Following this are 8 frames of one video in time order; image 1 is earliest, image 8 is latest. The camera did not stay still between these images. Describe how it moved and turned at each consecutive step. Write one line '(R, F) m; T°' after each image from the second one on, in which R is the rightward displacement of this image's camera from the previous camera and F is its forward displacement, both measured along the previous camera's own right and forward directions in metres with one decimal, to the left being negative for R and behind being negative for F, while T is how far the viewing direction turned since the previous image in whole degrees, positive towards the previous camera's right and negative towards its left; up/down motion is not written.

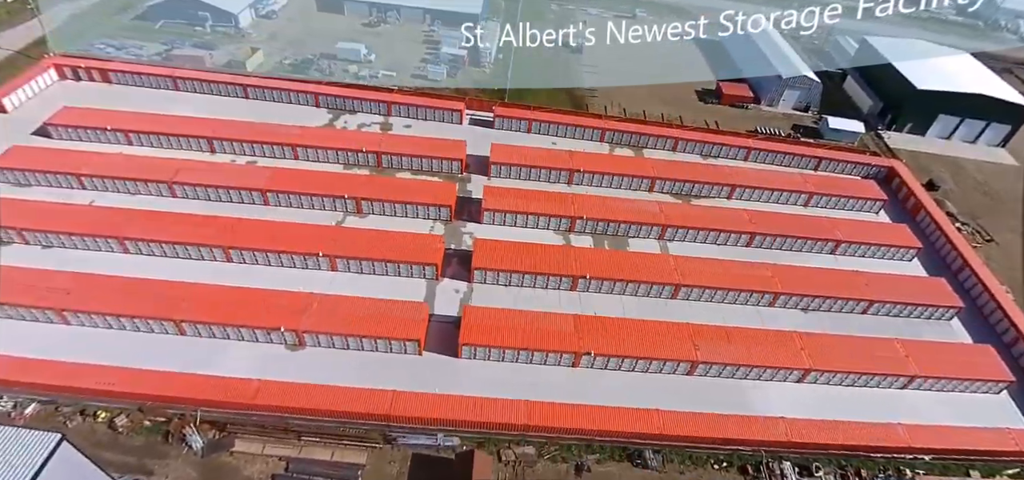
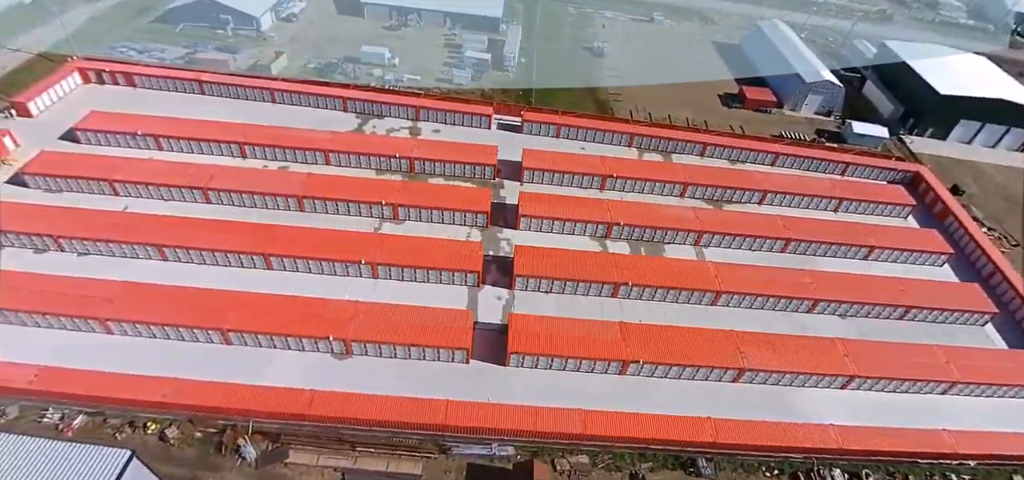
(-3.6, +0.2) m; +1°
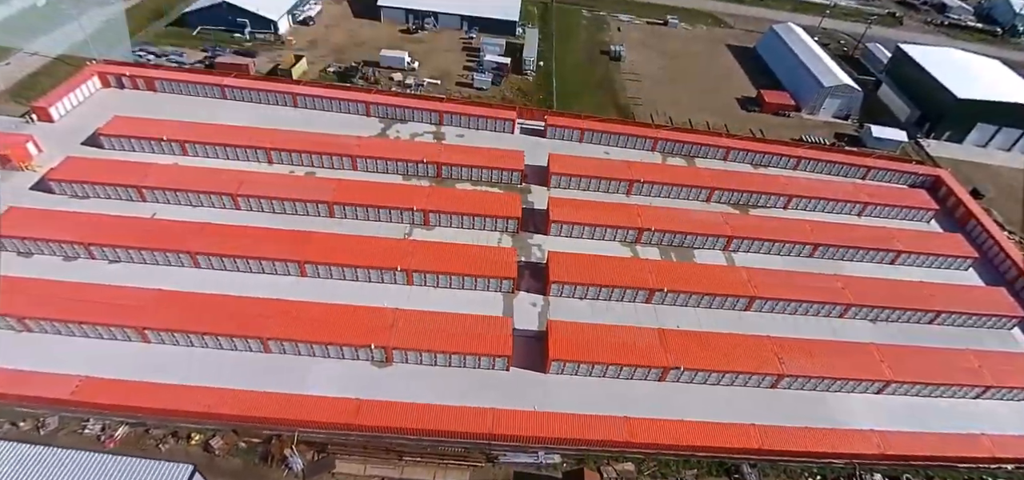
(-3.0, +0.1) m; +1°
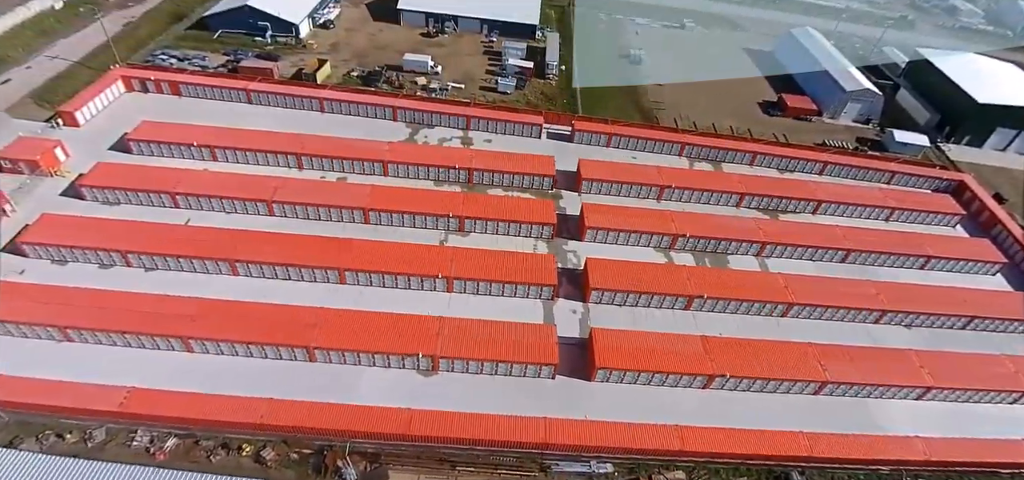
(-3.3, +0.1) m; +1°
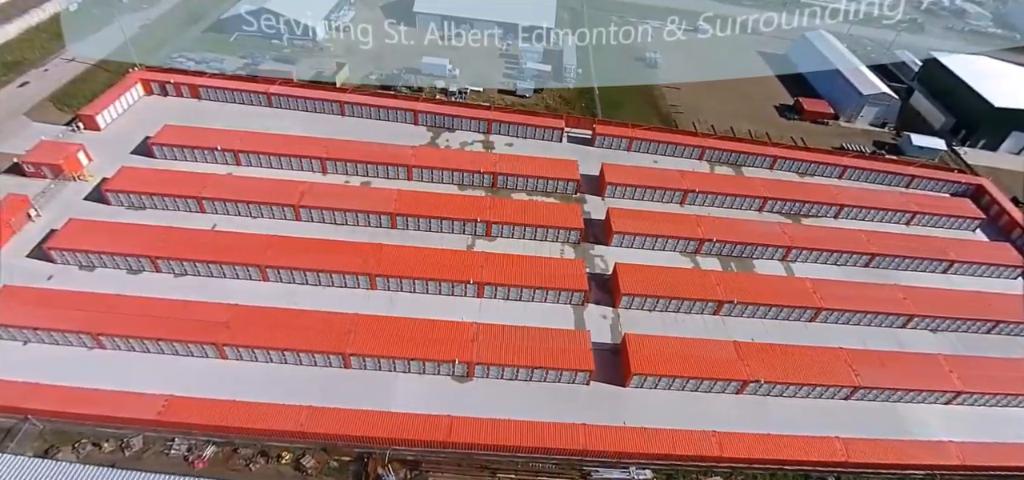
(-2.5, +0.1) m; 0°
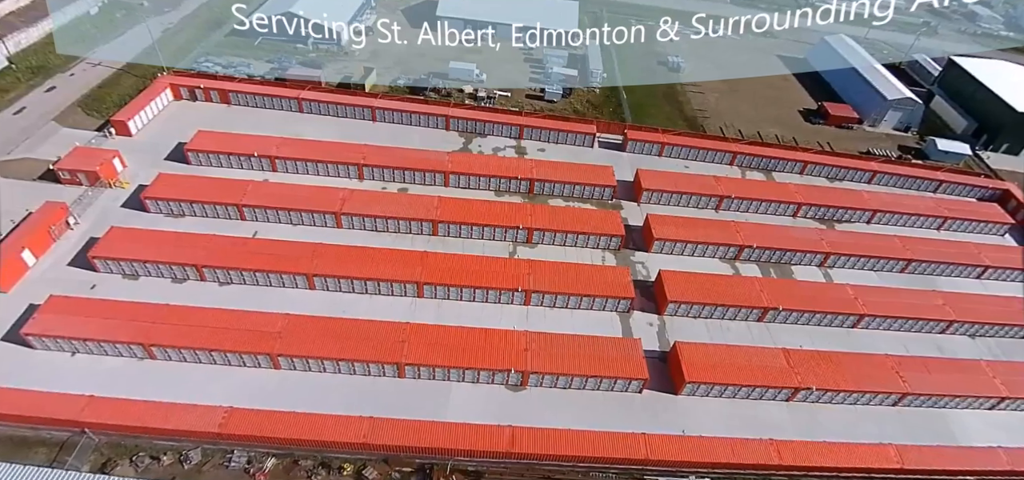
(-3.9, +0.1) m; +1°
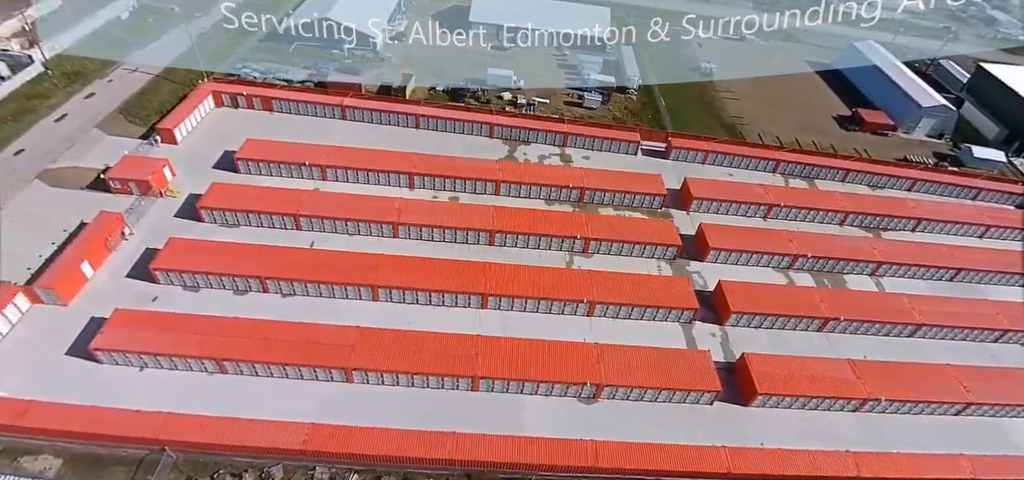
(-5.1, +0.1) m; +1°
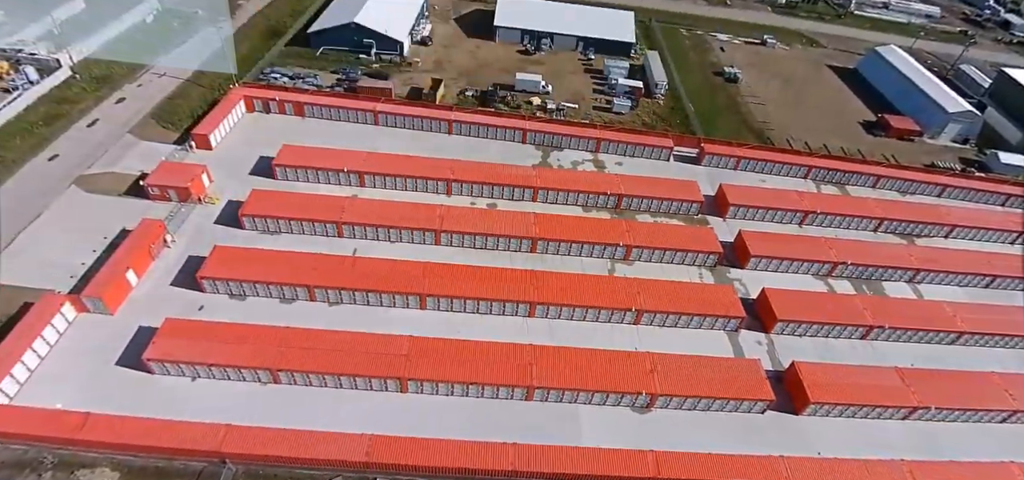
(-3.7, +0.1) m; 0°
